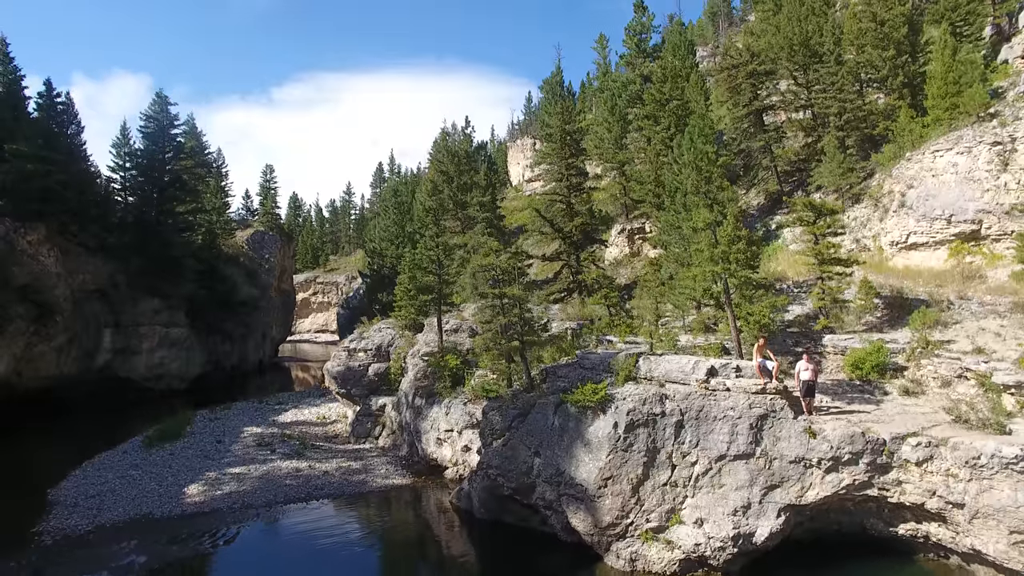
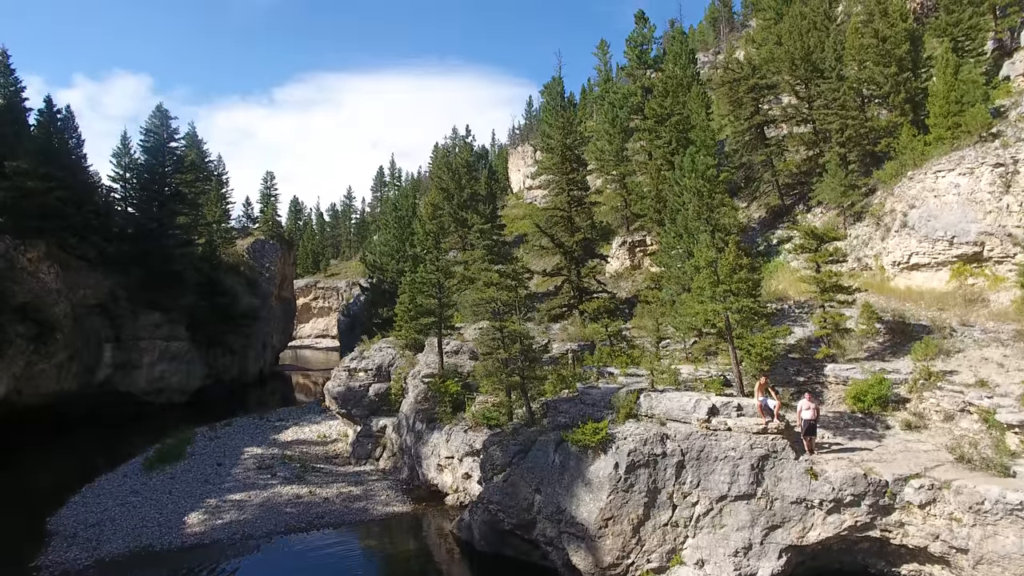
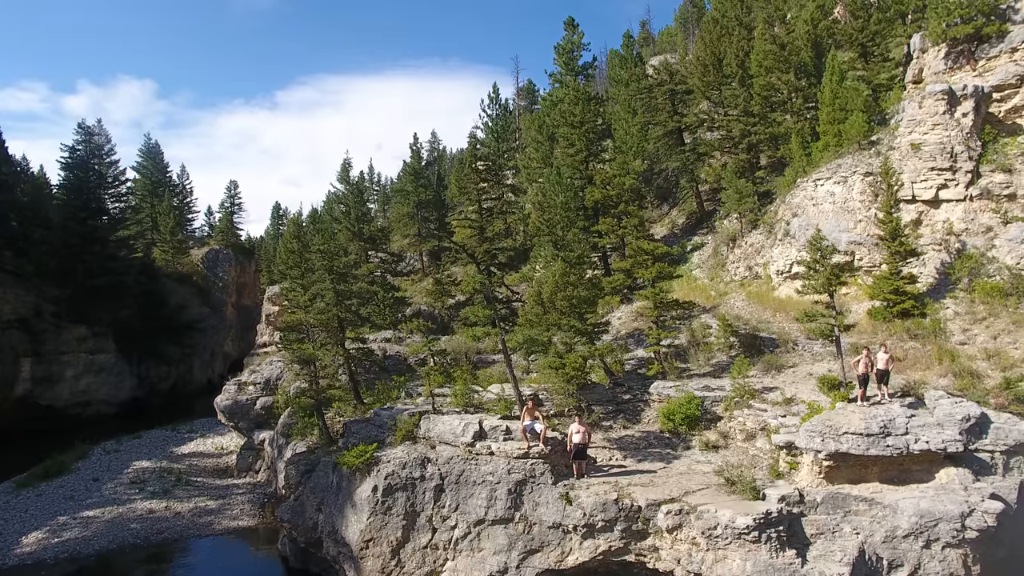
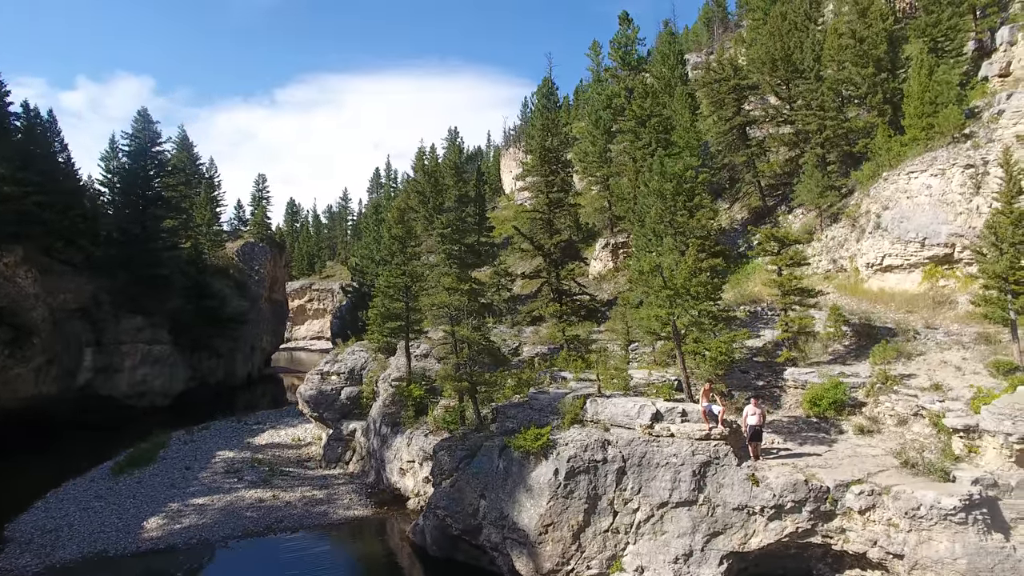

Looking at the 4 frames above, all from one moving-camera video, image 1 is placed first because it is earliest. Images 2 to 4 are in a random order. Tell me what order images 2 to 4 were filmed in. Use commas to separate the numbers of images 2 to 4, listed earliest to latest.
2, 4, 3
